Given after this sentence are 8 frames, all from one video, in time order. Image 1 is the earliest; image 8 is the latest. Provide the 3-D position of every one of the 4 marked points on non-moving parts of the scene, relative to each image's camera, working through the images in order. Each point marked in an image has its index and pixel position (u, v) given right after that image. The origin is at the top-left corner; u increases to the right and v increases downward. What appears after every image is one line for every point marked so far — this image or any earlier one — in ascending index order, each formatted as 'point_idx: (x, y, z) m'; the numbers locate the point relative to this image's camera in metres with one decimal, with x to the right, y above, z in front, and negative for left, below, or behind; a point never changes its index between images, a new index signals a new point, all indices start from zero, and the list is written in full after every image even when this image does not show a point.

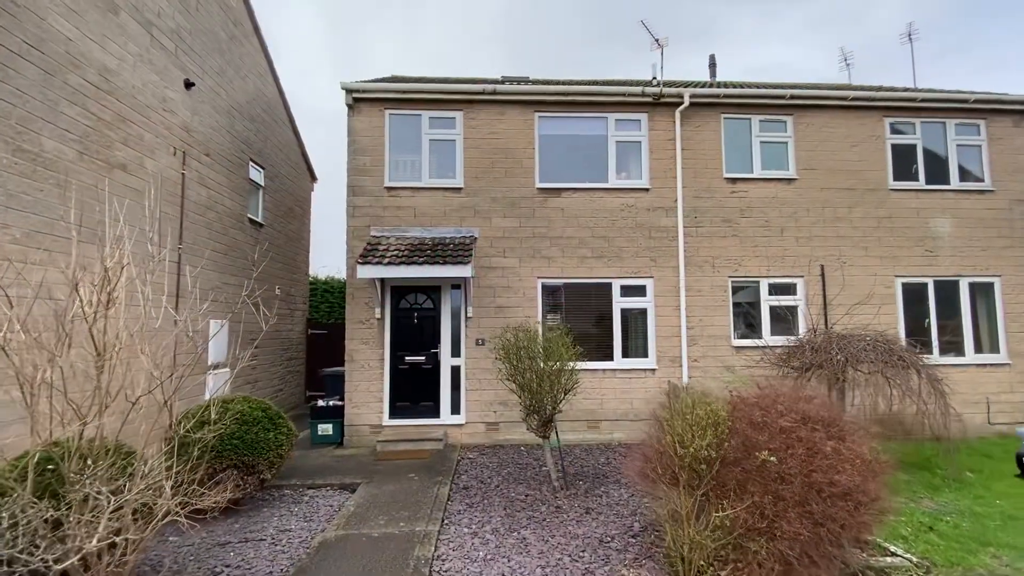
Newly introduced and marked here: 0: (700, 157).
0: (+3.9, +2.7, +10.0) m
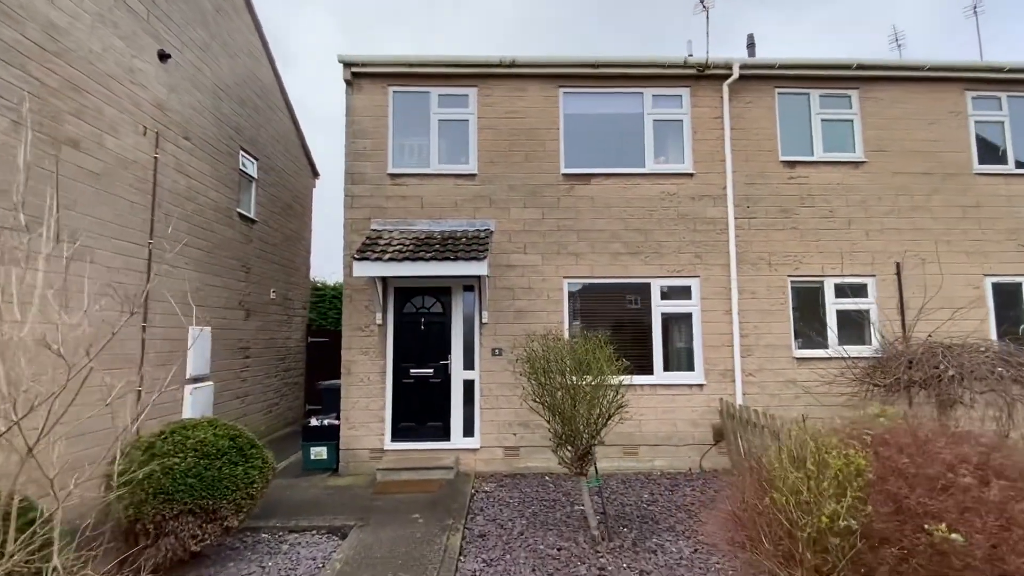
0: (+4.3, +2.7, +8.6) m
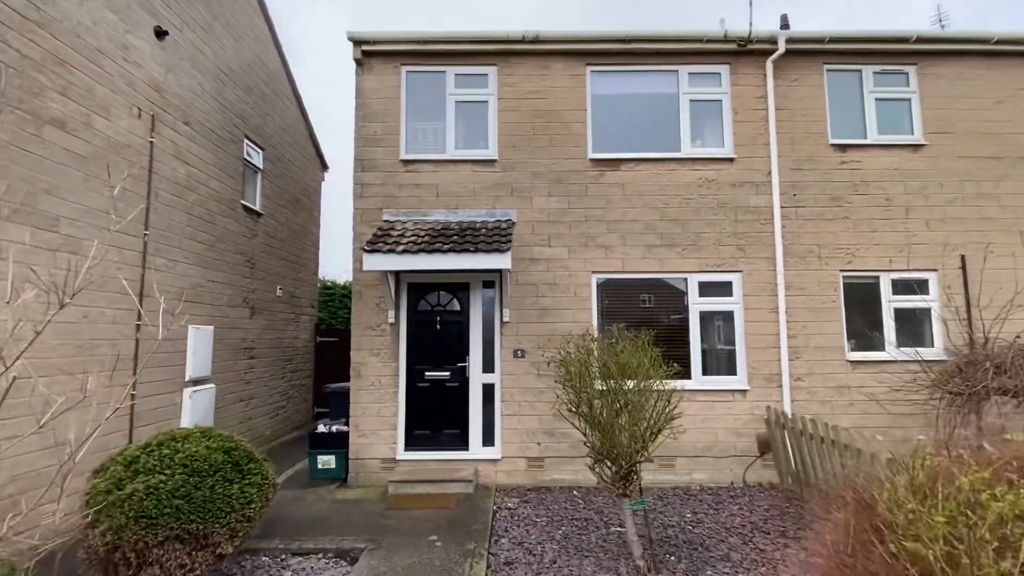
0: (+4.7, +2.8, +7.8) m
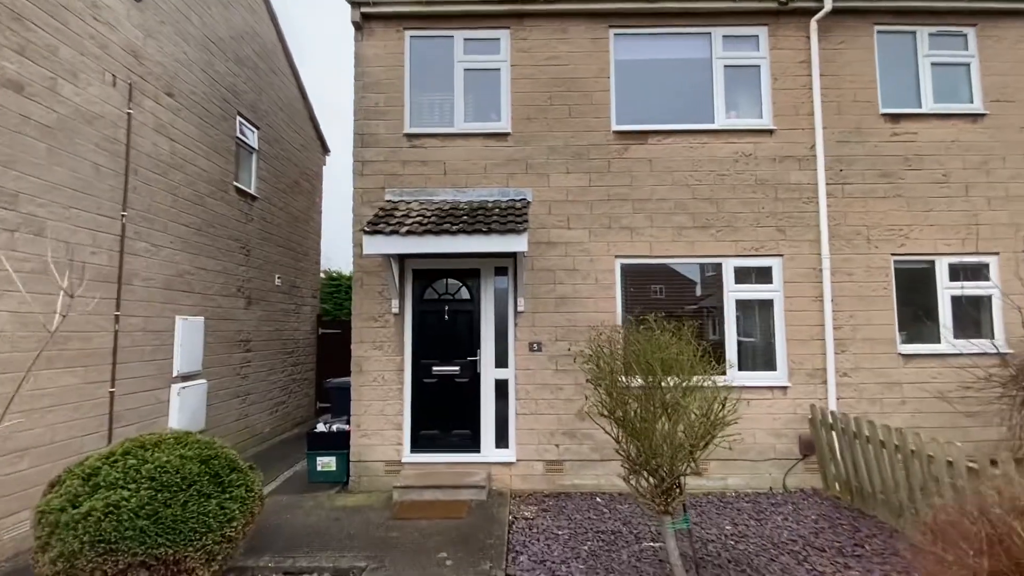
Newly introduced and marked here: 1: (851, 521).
0: (+4.9, +3.0, +7.0) m
1: (+3.9, -2.7, +5.5) m
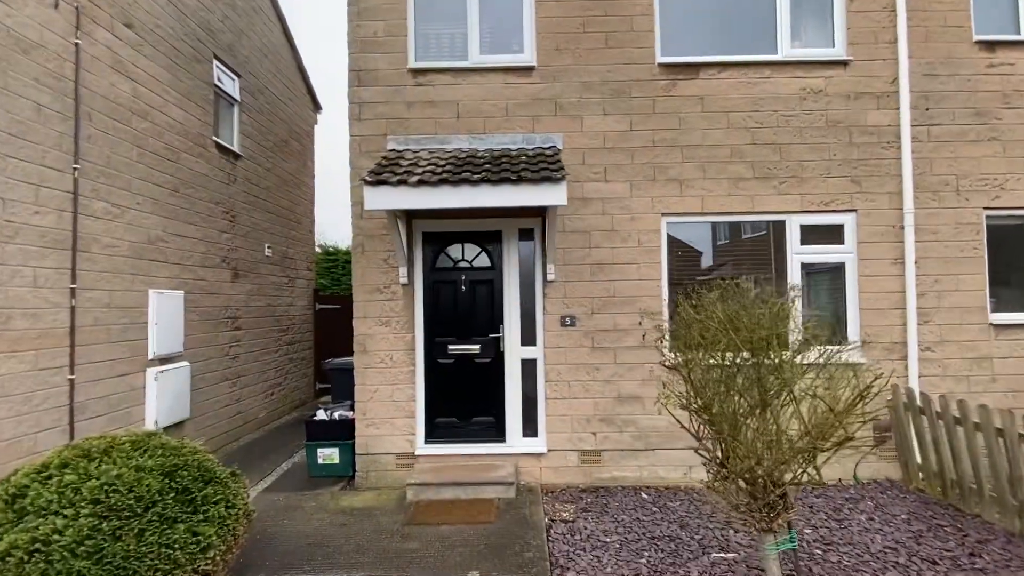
0: (+5.2, +3.5, +5.9) m
1: (+4.3, -2.3, +4.7) m
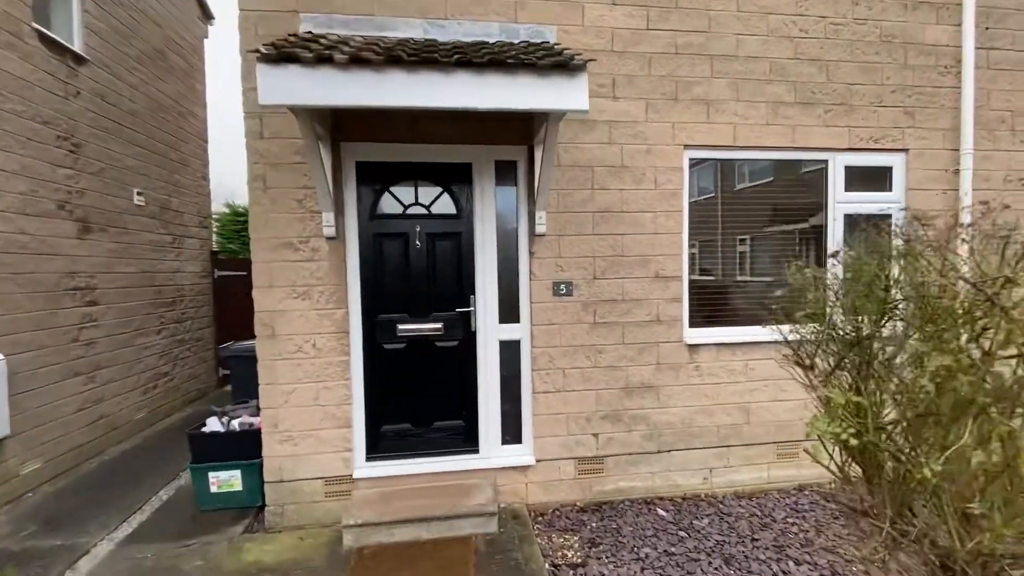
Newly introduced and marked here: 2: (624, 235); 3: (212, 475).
0: (+4.9, +3.9, +4.8) m
1: (+4.2, -1.9, +3.9) m
2: (+1.0, +0.5, +4.3) m
3: (-2.7, -1.7, +4.2) m
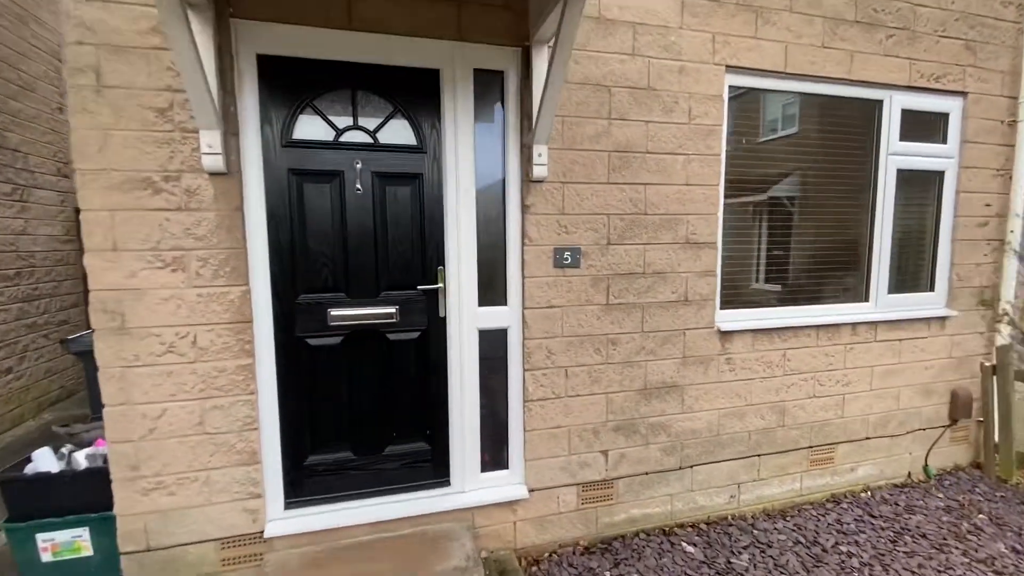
0: (+4.7, +4.1, +4.0) m
1: (+4.1, -1.7, +3.3) m
2: (+0.9, +0.7, +3.2) m
3: (-2.7, -1.5, +2.8) m
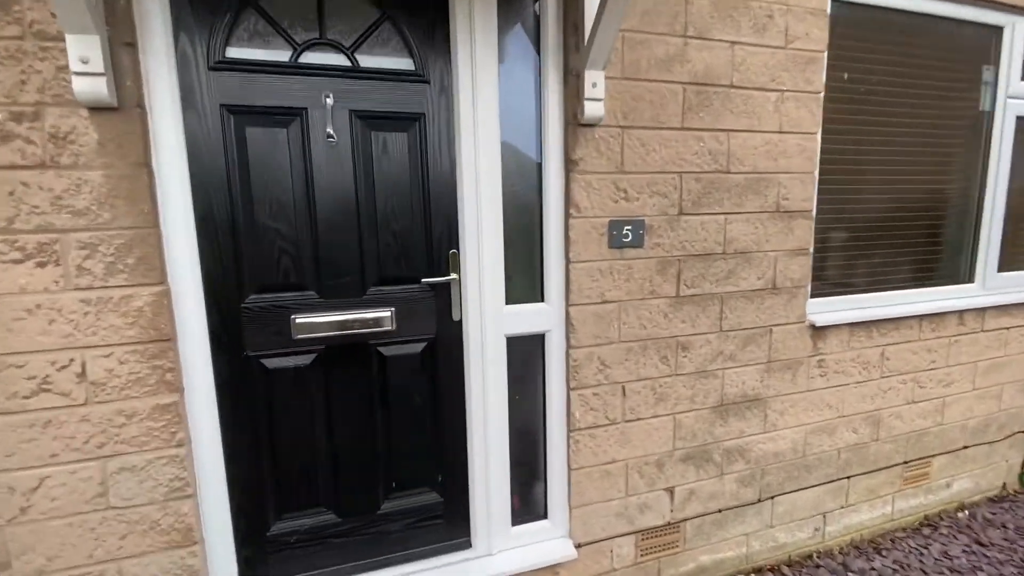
0: (+4.8, +4.3, +3.1) m
1: (+4.3, -1.6, +2.6) m
2: (+1.0, +0.8, +2.3) m
3: (-2.5, -1.5, +1.9) m
